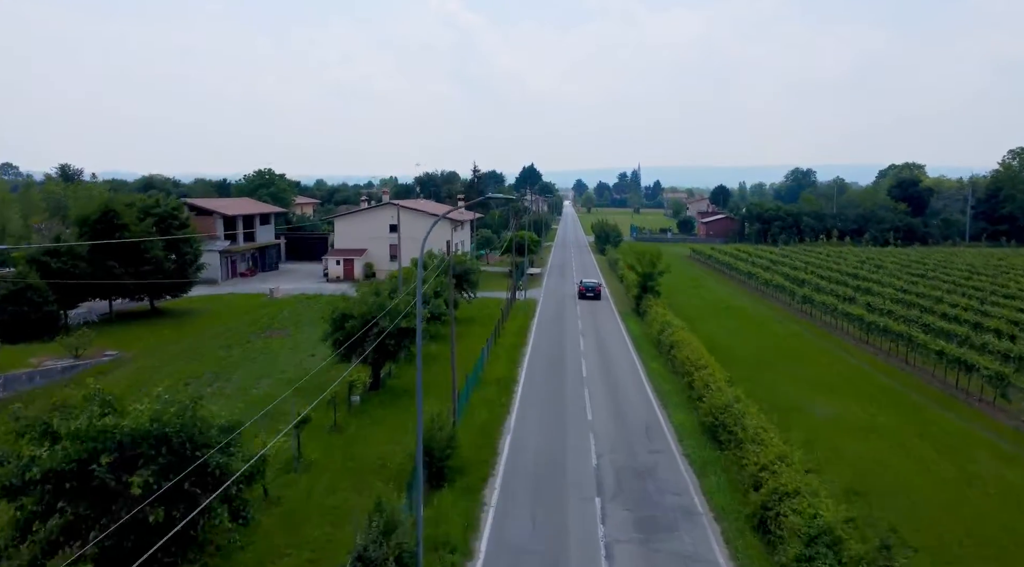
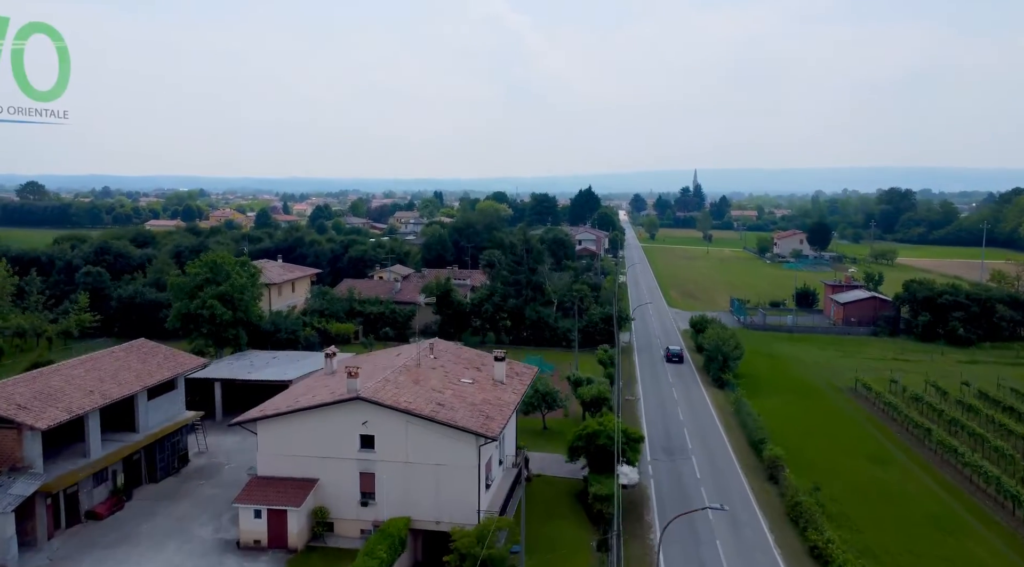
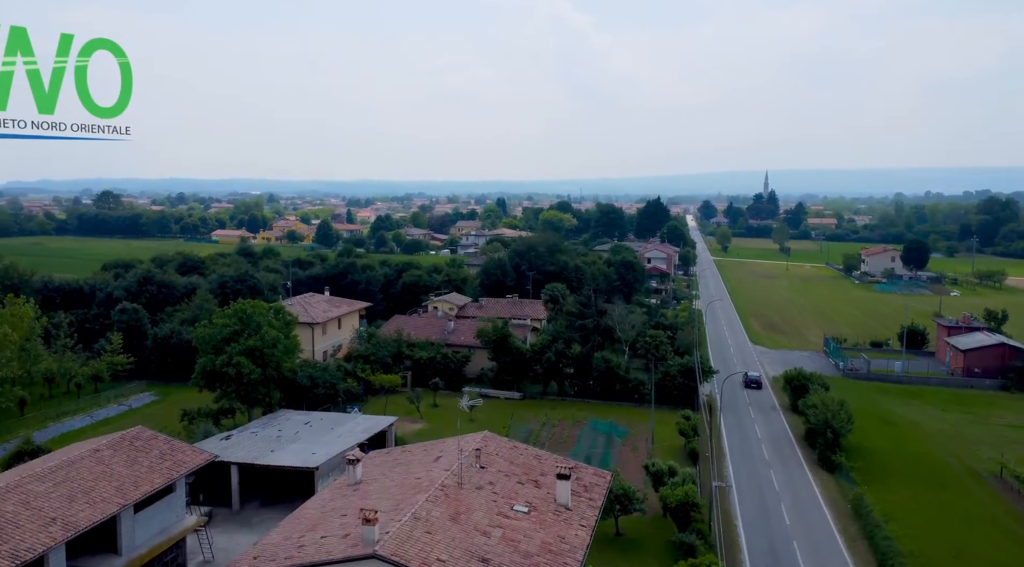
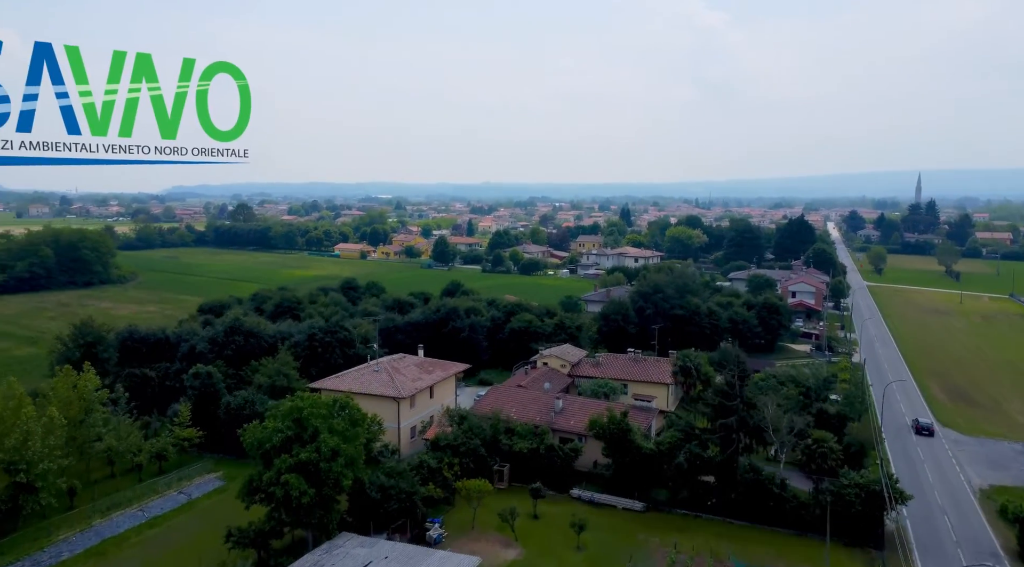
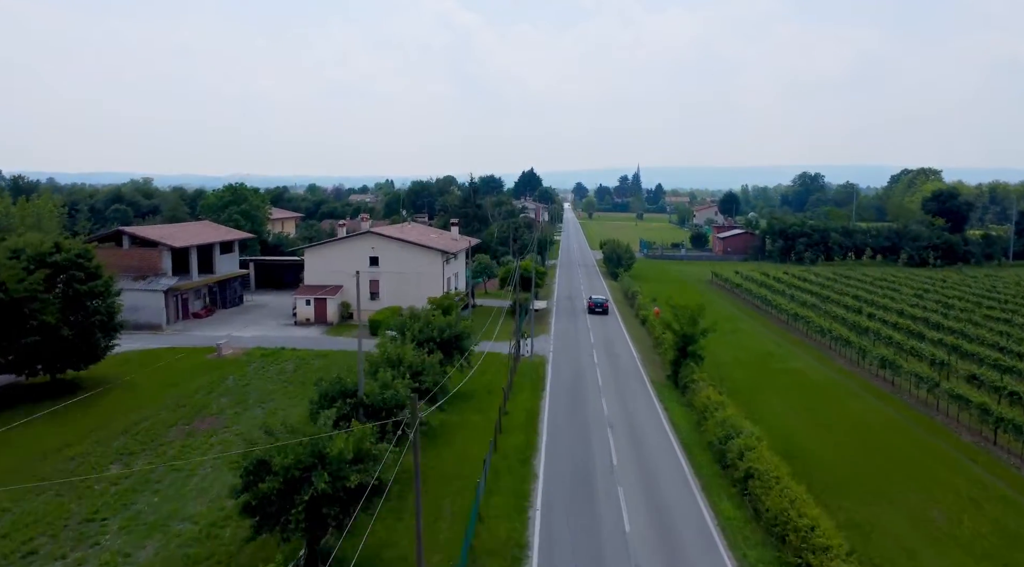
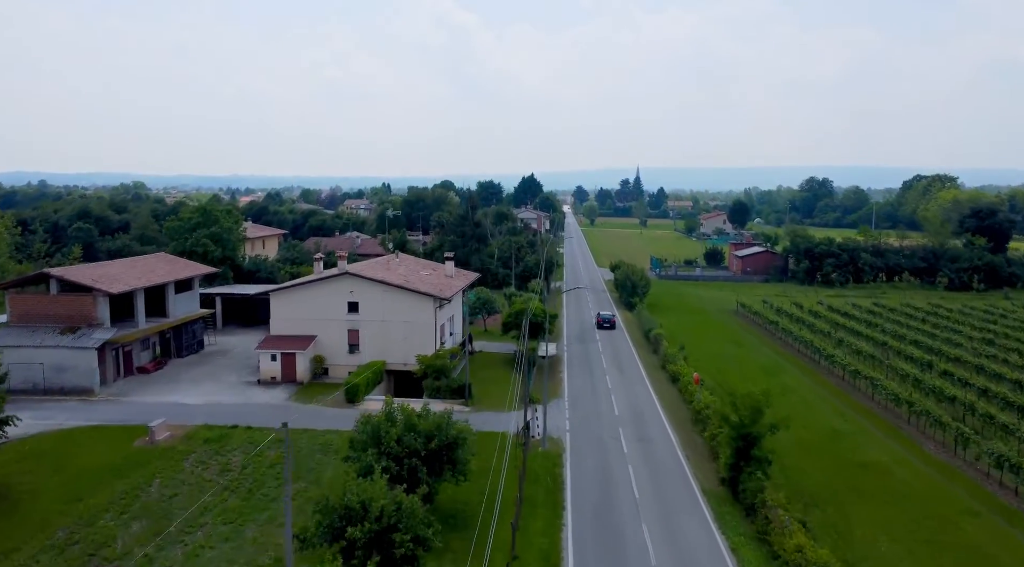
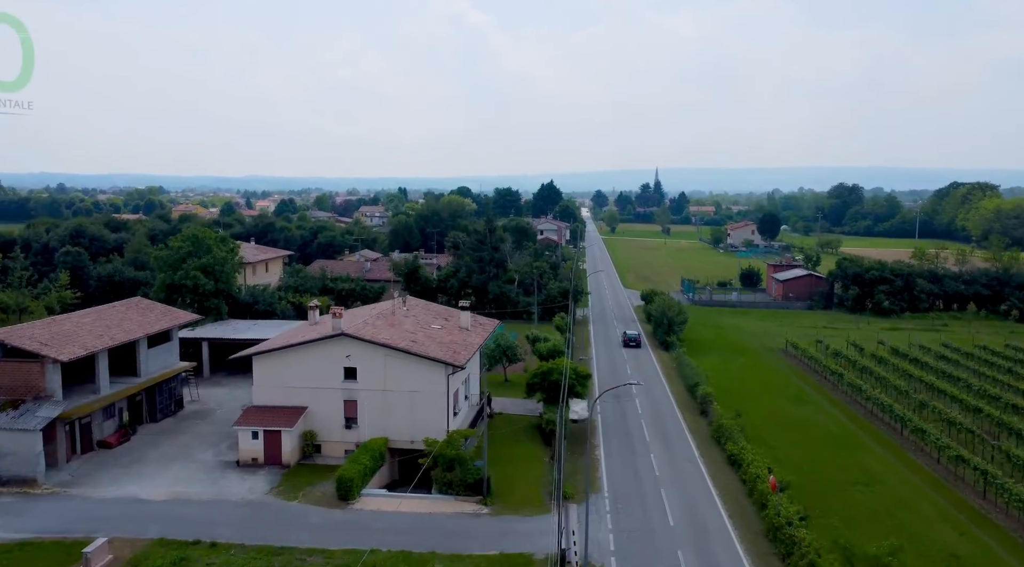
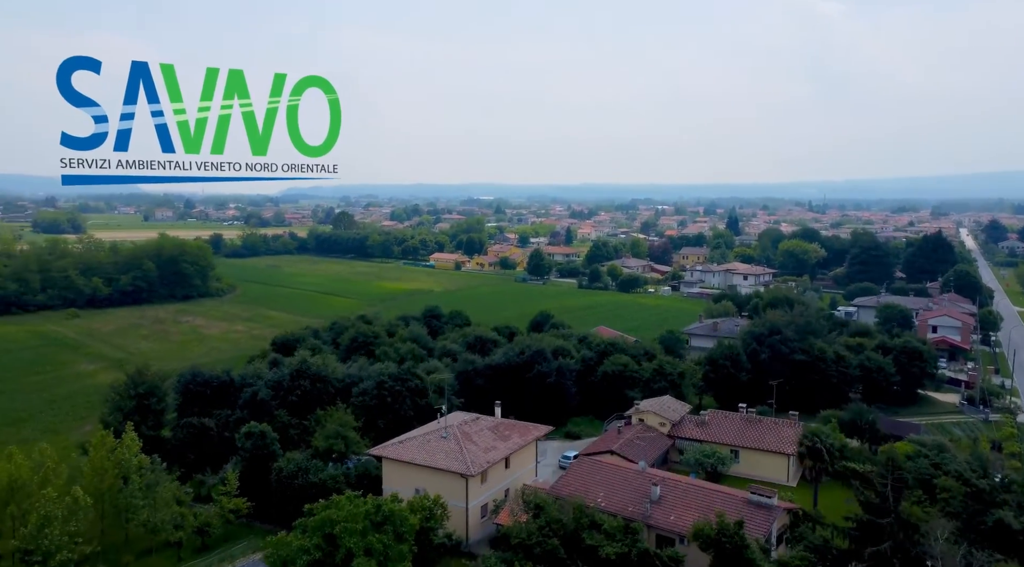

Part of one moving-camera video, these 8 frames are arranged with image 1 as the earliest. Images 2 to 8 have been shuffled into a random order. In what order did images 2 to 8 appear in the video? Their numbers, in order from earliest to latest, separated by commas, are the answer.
5, 6, 7, 2, 3, 4, 8
